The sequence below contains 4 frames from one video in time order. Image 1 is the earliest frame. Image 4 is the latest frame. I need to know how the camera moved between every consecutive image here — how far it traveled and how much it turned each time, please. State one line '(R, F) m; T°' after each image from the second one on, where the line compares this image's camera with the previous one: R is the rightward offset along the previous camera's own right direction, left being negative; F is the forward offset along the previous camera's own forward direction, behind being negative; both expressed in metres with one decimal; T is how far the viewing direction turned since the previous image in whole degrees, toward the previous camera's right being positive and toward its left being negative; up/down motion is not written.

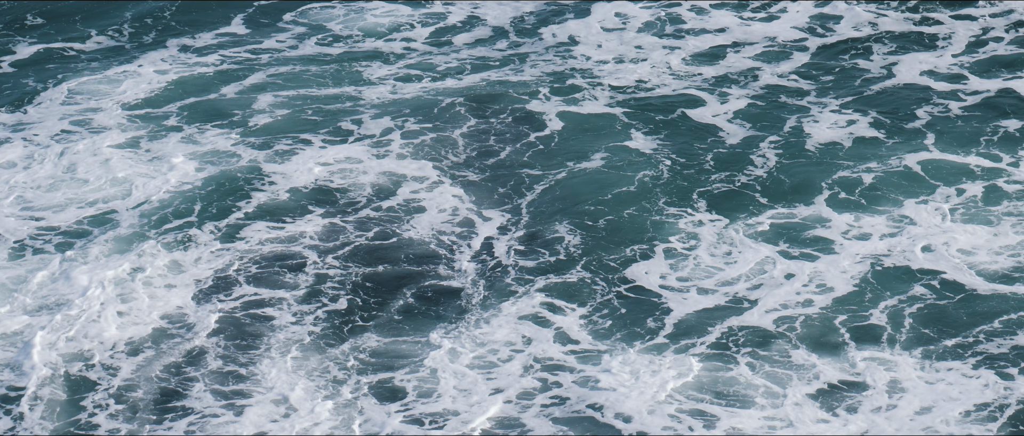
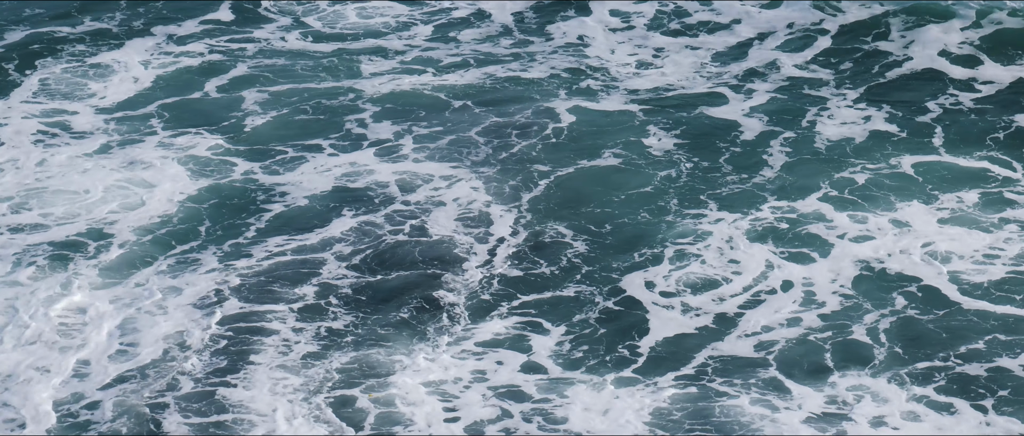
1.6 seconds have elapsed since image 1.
(+2.2, +1.4) m; -3°
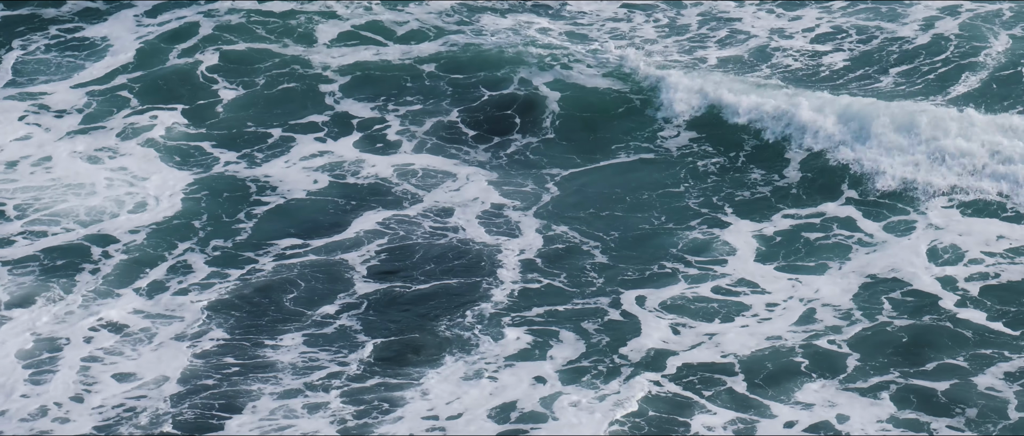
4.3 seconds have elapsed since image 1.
(0.0, +1.9) m; 0°
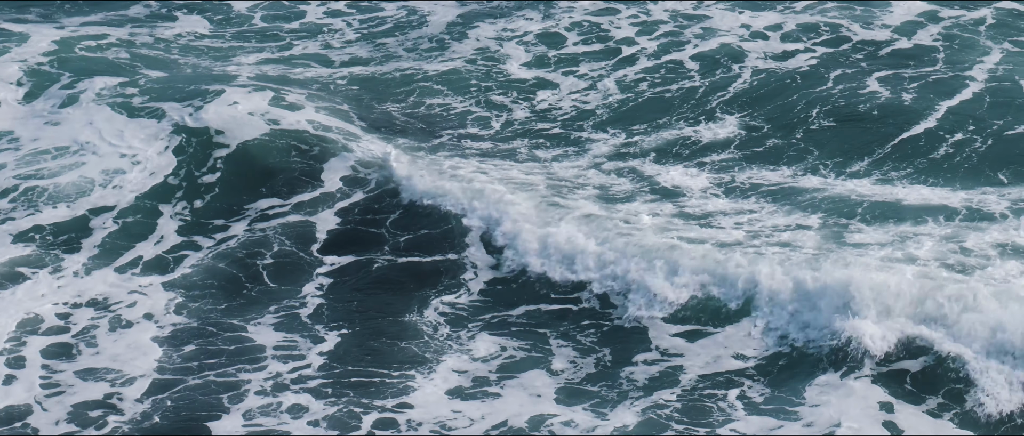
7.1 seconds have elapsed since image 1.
(-0.7, +1.5) m; +1°
